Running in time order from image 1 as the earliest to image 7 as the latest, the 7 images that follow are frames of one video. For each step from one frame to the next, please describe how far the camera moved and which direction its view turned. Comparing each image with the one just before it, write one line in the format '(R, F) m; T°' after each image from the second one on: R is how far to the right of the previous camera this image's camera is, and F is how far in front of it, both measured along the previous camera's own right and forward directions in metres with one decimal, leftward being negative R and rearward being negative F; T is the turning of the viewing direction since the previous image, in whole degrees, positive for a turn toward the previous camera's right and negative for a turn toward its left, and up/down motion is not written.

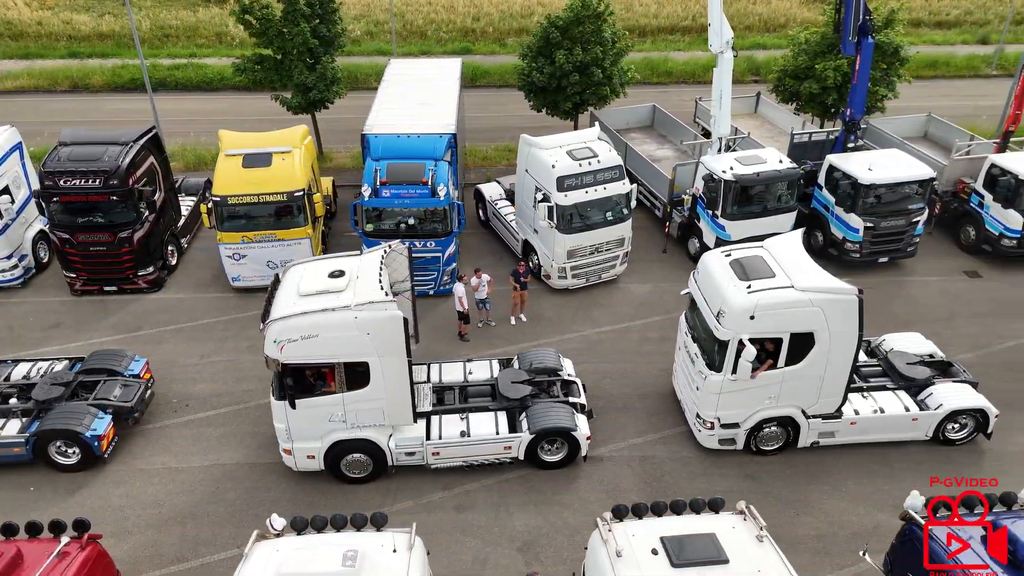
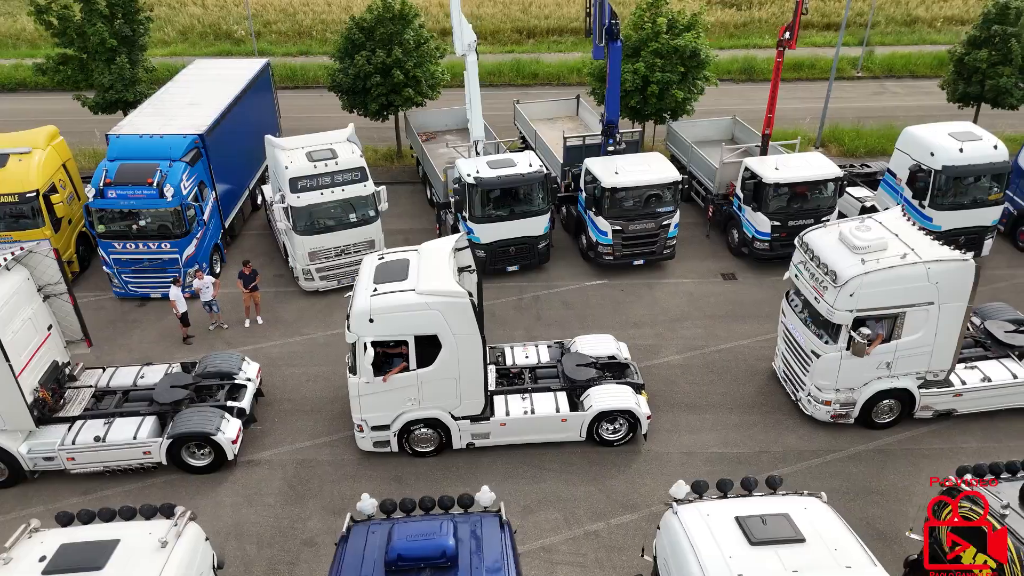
(+3.8, 0.0) m; +1°
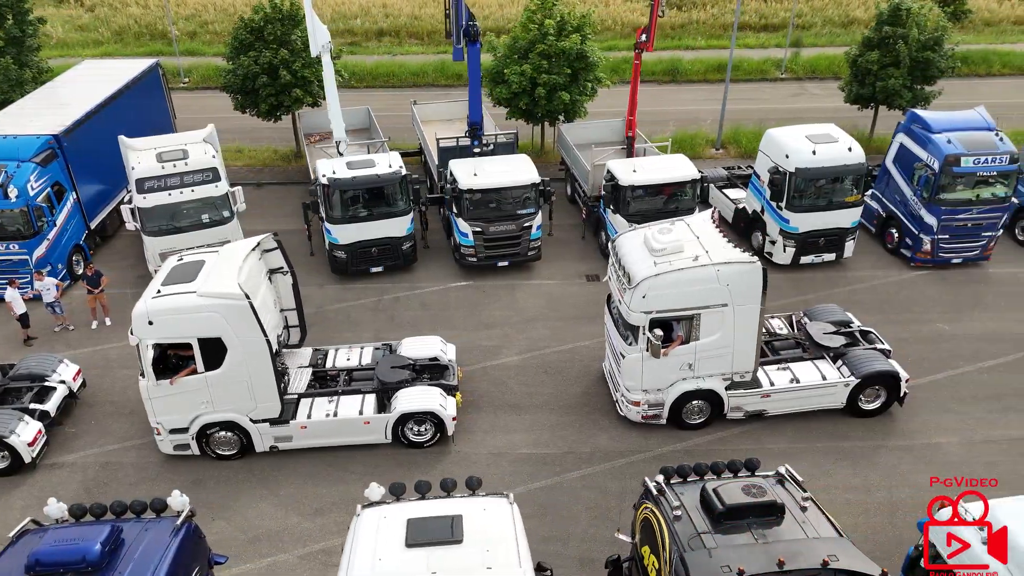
(+2.1, 0.0) m; +1°
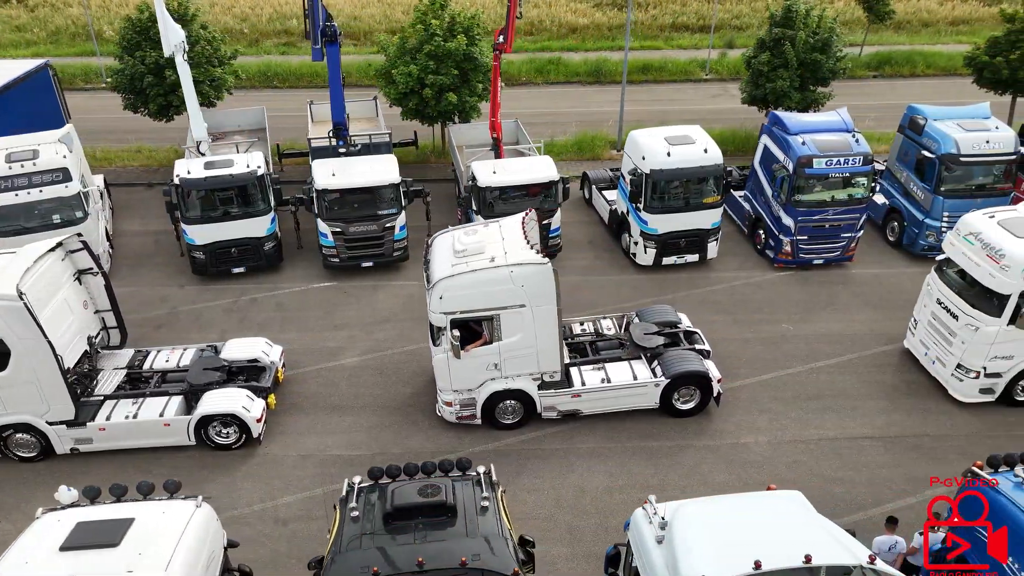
(+2.1, 0.0) m; +1°
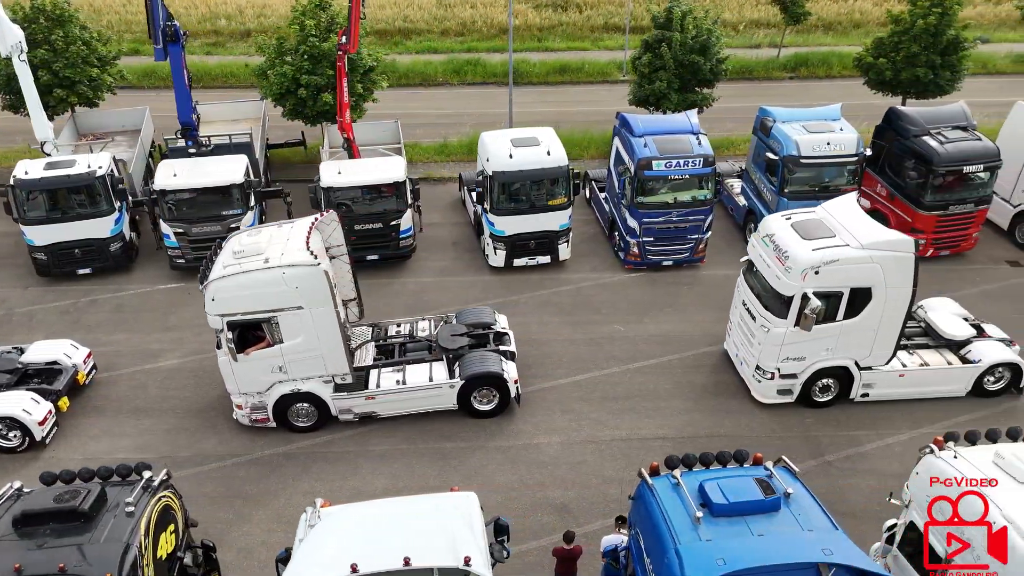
(+2.3, 0.0) m; +1°
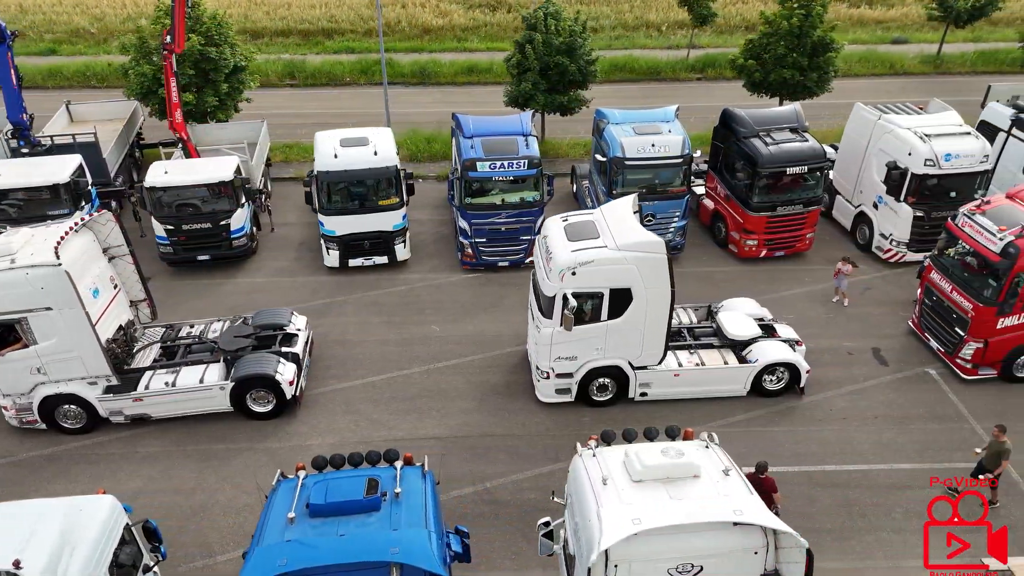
(+2.6, -0.1) m; +1°
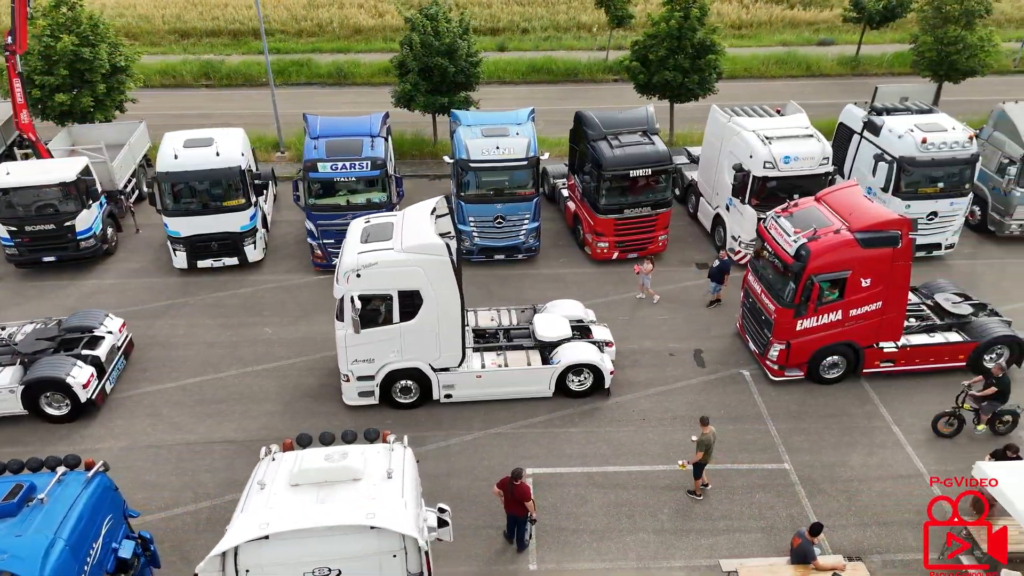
(+2.3, 0.0) m; +1°
